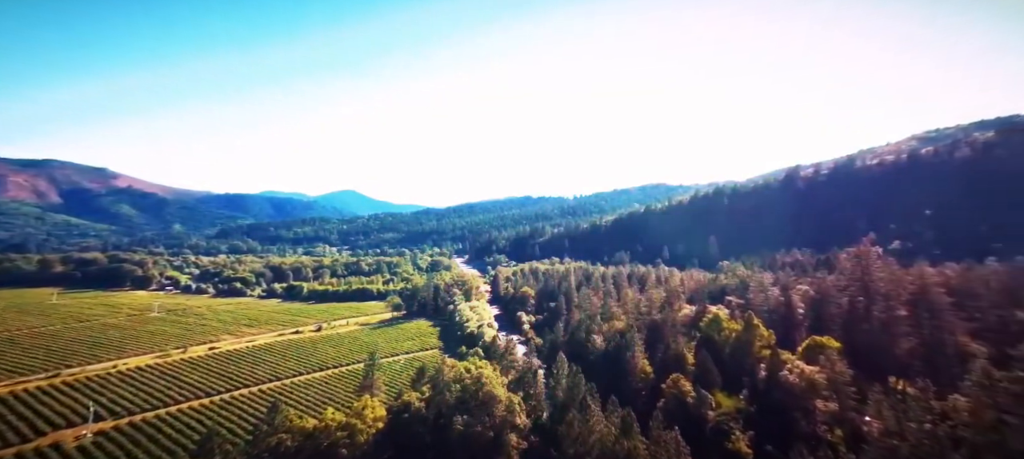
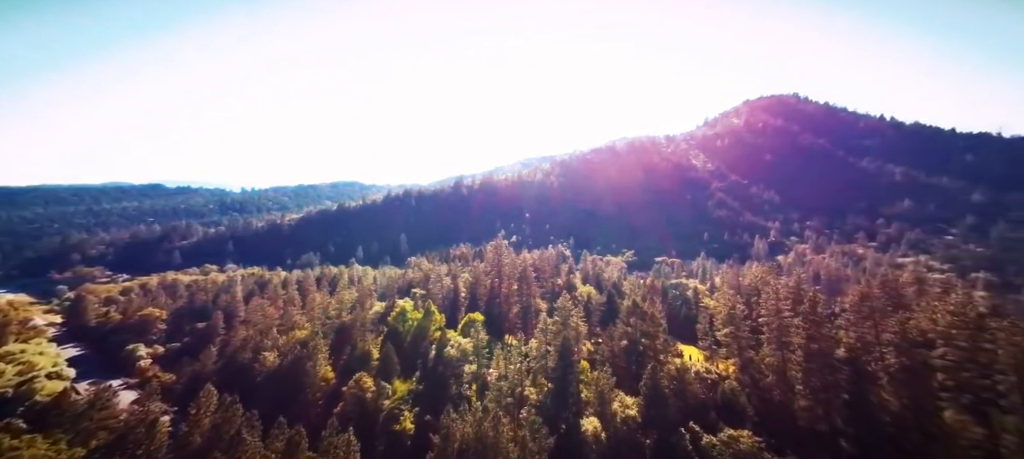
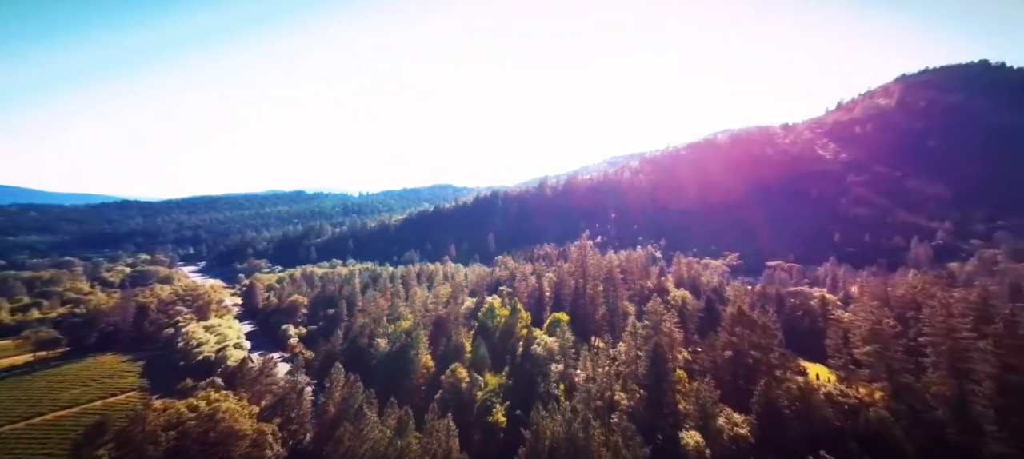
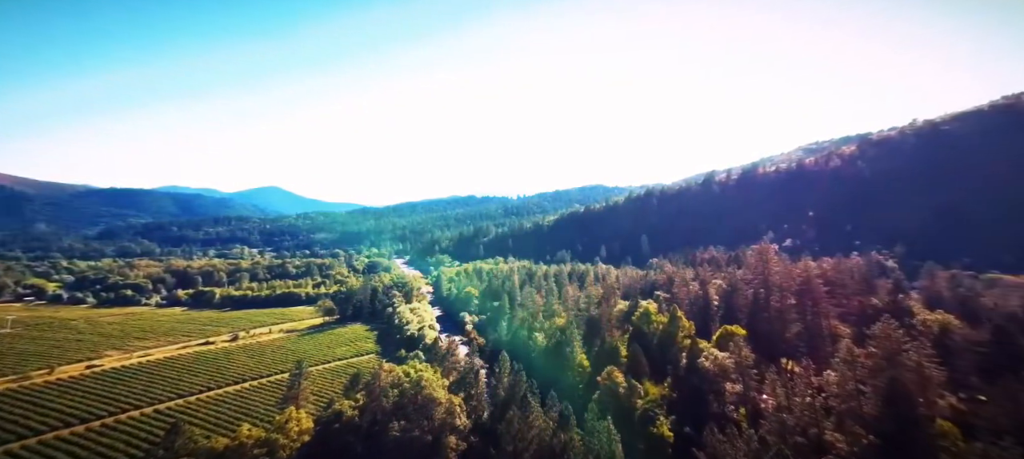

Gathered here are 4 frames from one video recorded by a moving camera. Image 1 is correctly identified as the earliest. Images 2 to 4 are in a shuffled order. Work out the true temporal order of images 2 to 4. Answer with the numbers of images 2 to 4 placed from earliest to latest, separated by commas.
4, 3, 2
